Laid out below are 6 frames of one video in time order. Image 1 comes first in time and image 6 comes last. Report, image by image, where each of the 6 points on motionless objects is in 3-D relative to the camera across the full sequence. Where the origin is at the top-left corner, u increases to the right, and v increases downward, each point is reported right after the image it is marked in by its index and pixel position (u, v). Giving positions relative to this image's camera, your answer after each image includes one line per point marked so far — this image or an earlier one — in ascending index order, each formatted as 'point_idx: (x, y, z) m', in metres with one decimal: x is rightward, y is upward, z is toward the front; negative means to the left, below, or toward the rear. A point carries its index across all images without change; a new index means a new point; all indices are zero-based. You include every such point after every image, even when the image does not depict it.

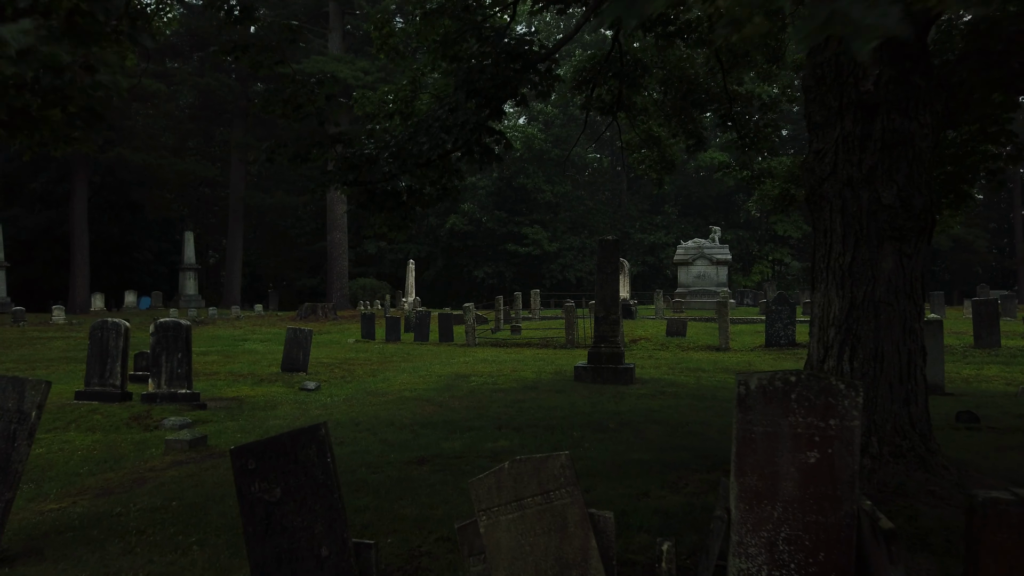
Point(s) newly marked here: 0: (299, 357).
0: (-4.1, -1.3, +14.9) m
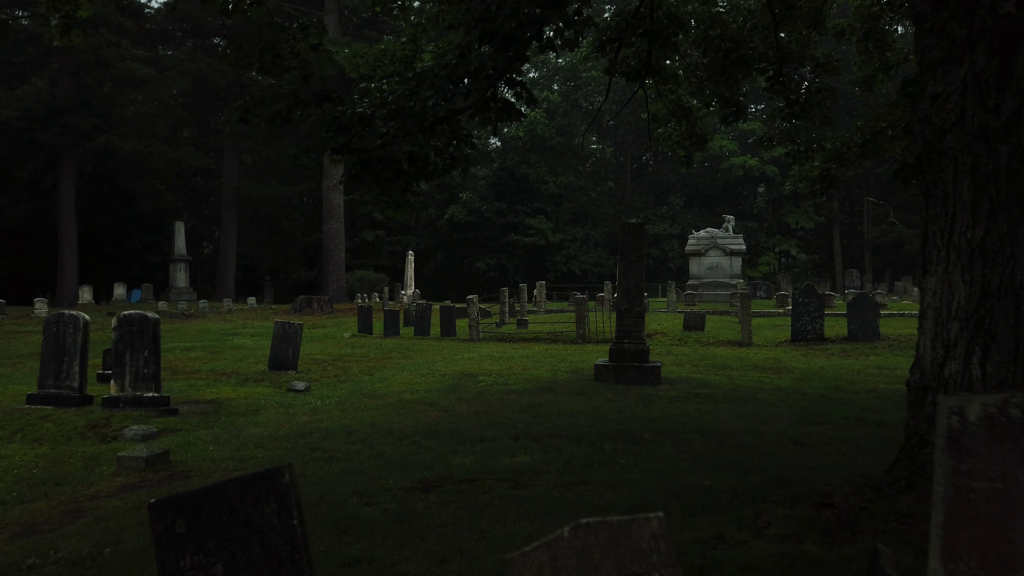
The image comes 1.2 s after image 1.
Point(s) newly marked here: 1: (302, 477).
0: (-3.9, -1.2, +13.5) m
1: (-1.7, -1.5, +6.3) m
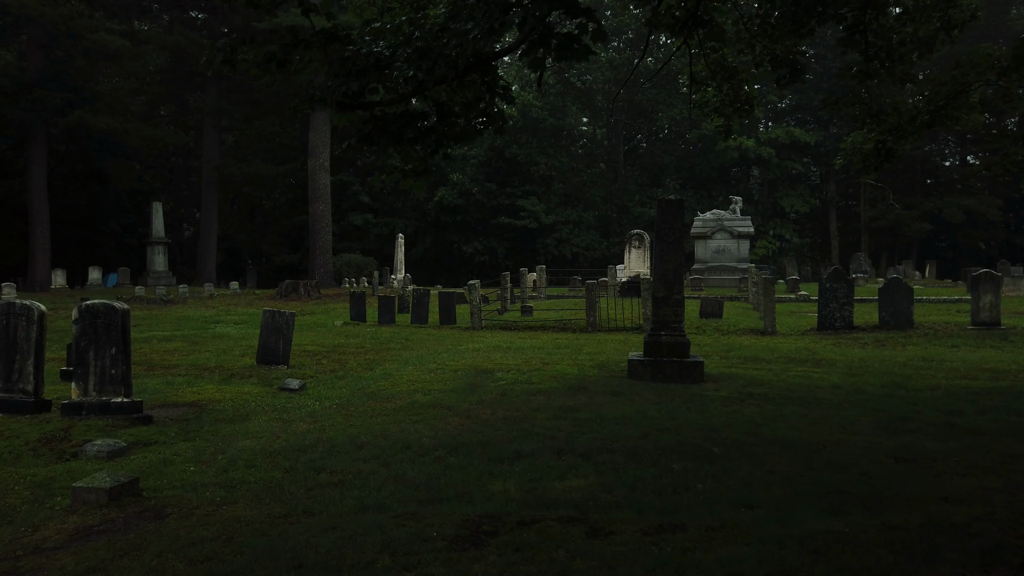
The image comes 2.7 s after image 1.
0: (-3.7, -0.9, +12.1) m
1: (-1.3, -1.5, +4.9) m
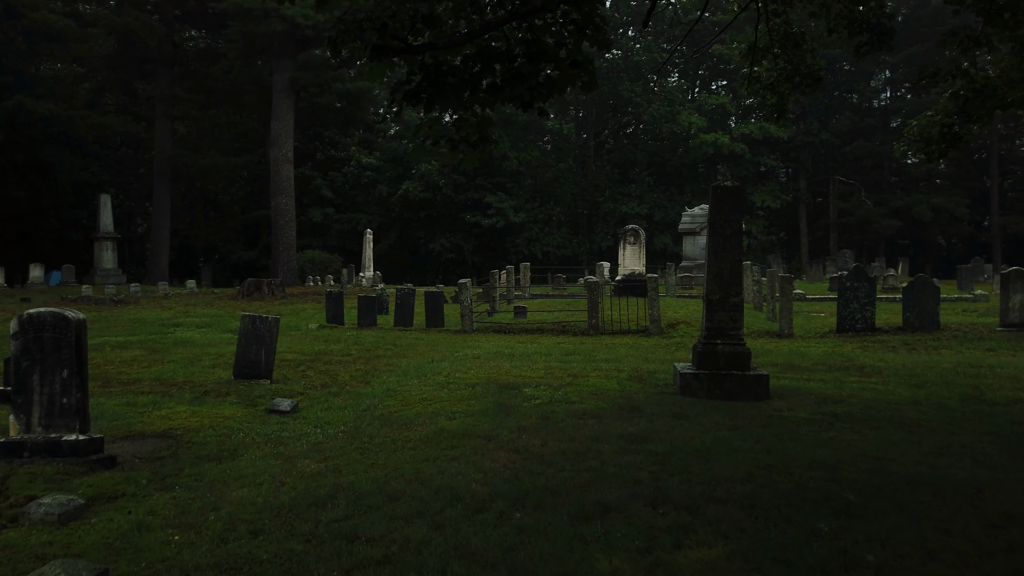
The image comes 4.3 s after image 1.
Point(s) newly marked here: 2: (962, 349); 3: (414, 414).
0: (-3.4, -0.9, +10.4) m
1: (-0.6, -1.5, +3.4) m
2: (+8.2, -1.1, +13.9) m
3: (-1.0, -1.3, +8.1) m
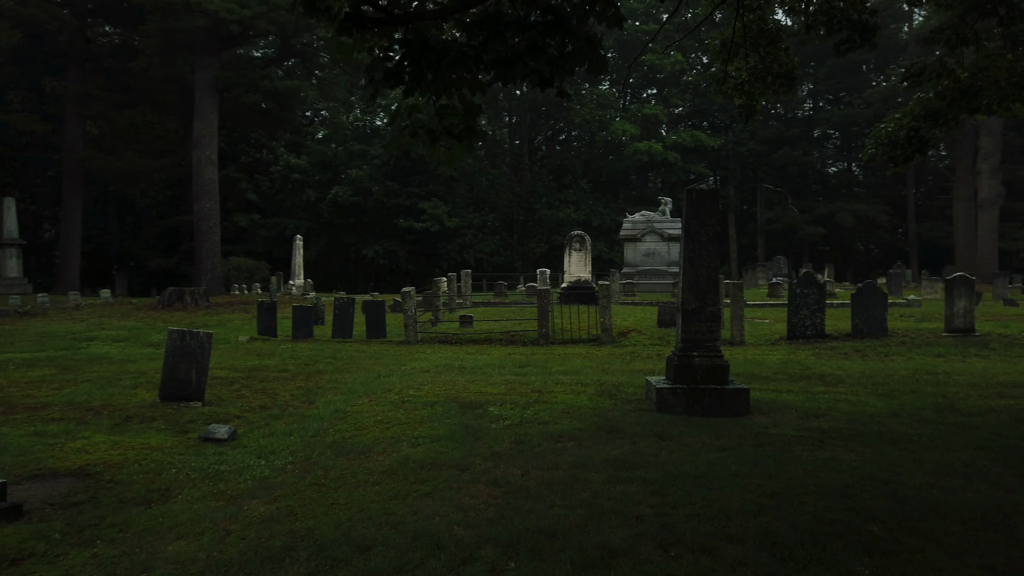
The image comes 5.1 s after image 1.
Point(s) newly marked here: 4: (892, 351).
0: (-3.9, -1.1, +9.3) m
1: (-0.5, -1.6, +2.6) m
2: (+7.3, -1.2, +13.9) m
3: (-1.3, -1.4, +7.2) m
4: (+7.2, -1.2, +14.5) m
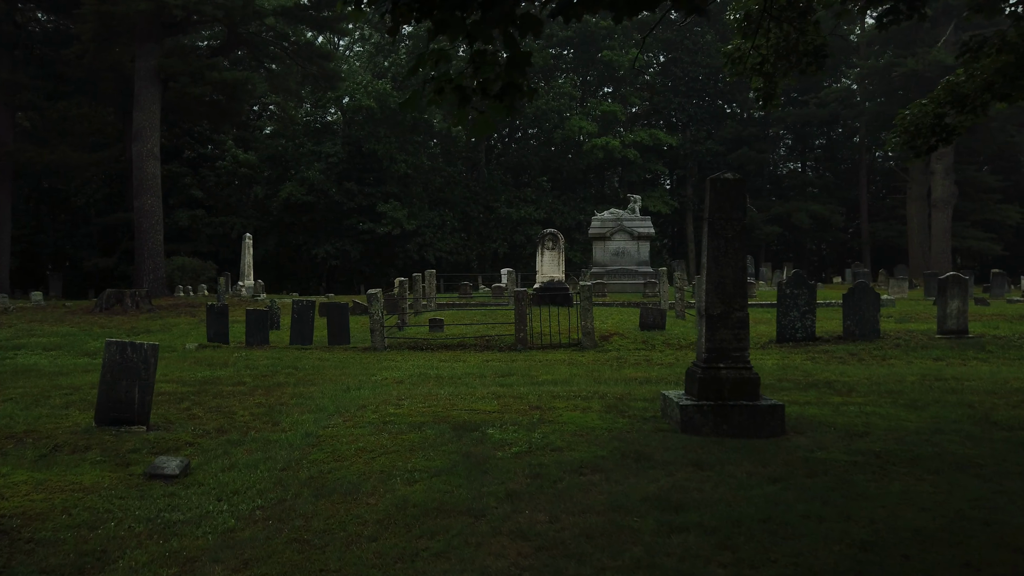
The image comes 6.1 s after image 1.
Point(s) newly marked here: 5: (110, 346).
0: (-4.0, -1.1, +8.0) m
1: (-0.1, -1.6, +1.5) m
2: (+6.9, -1.2, +13.3) m
3: (-1.2, -1.5, +6.1) m
4: (+6.8, -1.2, +13.9) m
5: (-4.2, -0.6, +8.0) m
